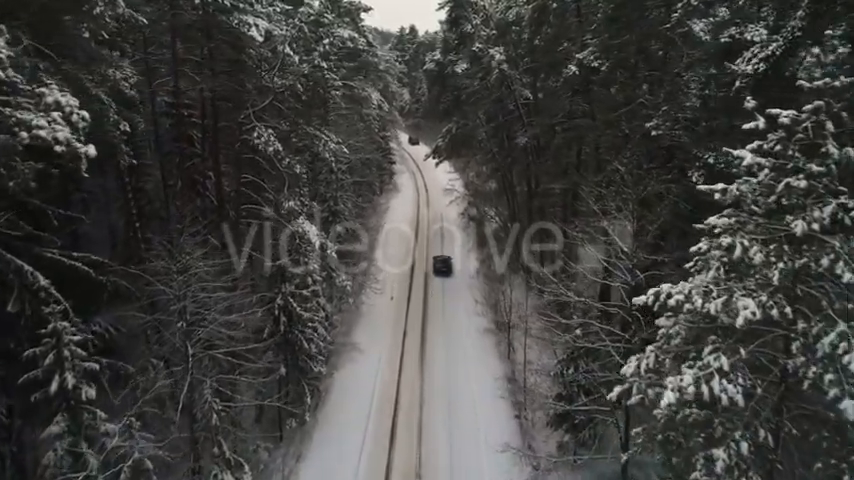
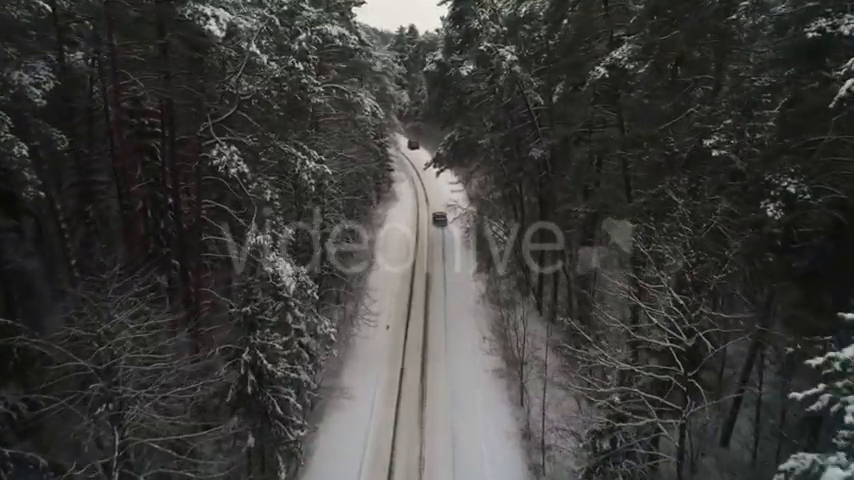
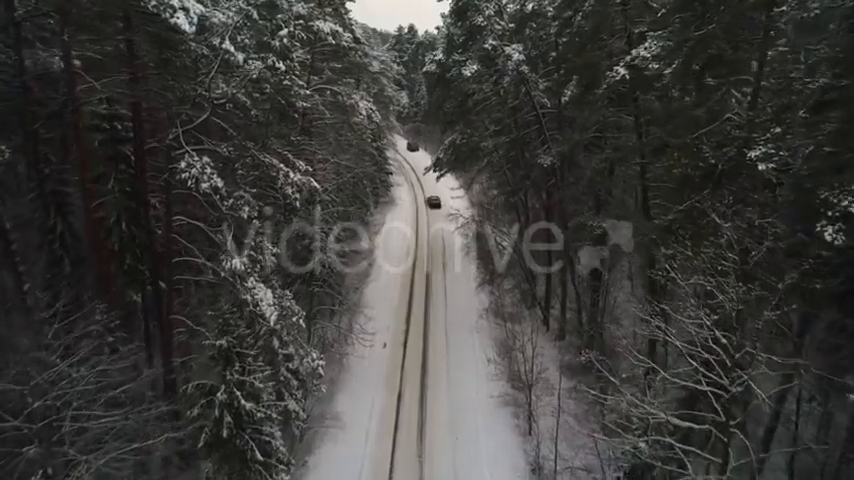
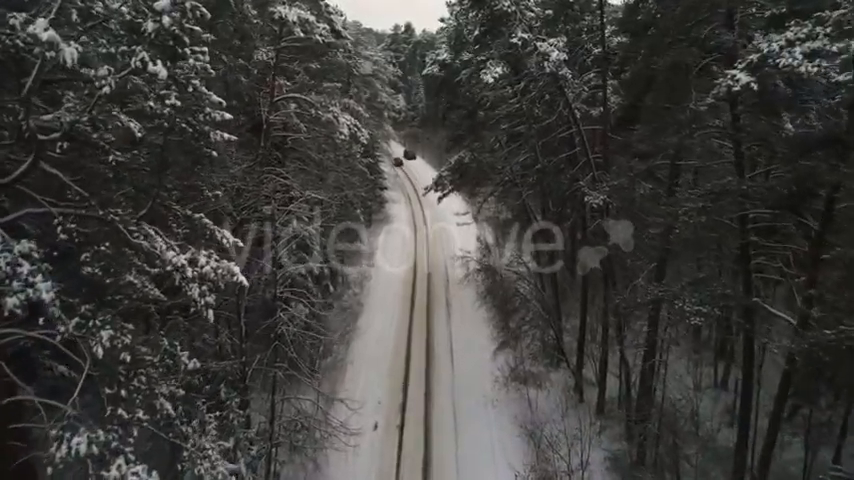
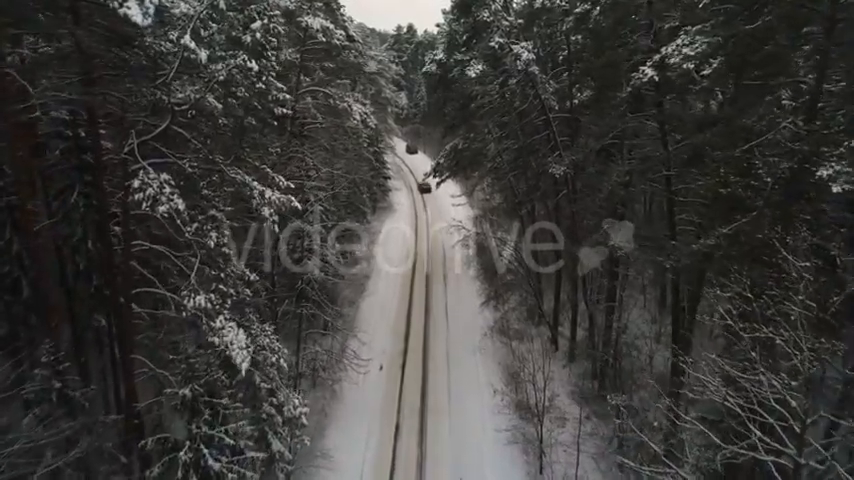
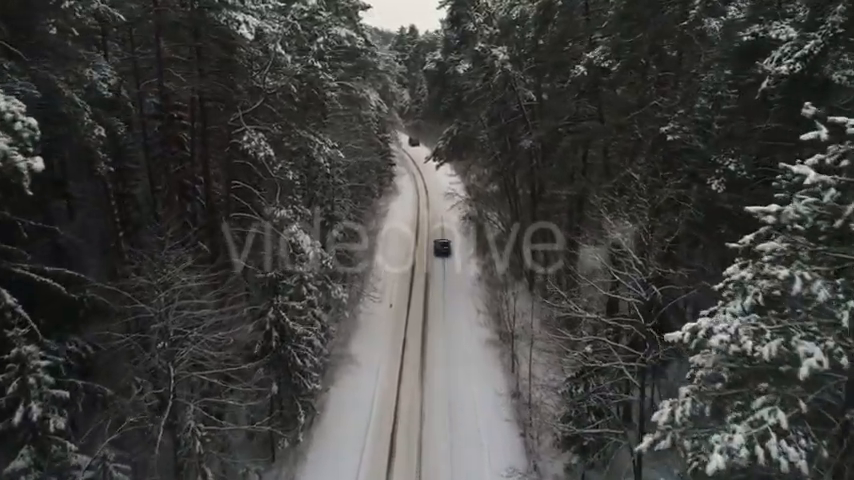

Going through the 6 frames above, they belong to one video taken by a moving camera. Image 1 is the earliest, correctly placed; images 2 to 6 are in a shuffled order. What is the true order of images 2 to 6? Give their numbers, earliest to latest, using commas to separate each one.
6, 2, 3, 5, 4
